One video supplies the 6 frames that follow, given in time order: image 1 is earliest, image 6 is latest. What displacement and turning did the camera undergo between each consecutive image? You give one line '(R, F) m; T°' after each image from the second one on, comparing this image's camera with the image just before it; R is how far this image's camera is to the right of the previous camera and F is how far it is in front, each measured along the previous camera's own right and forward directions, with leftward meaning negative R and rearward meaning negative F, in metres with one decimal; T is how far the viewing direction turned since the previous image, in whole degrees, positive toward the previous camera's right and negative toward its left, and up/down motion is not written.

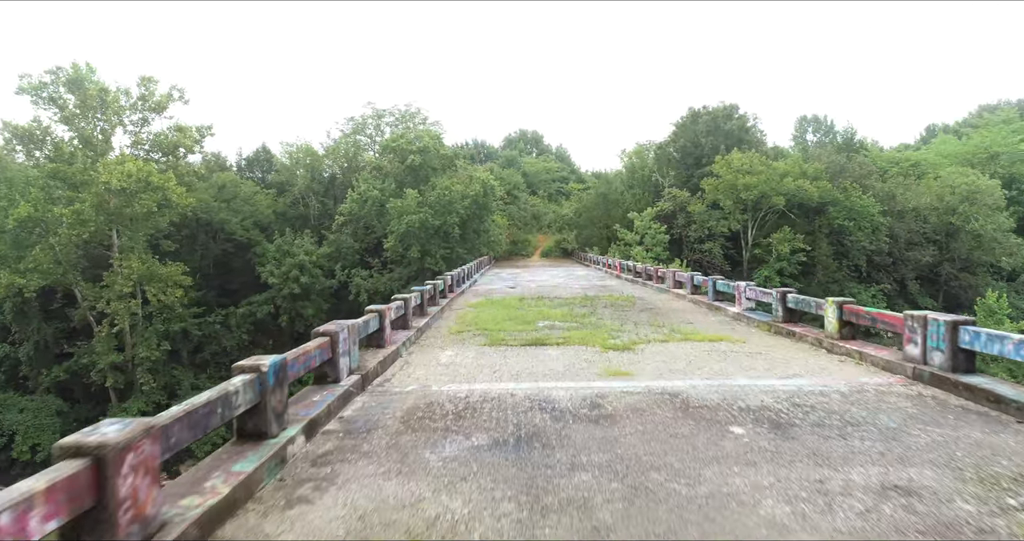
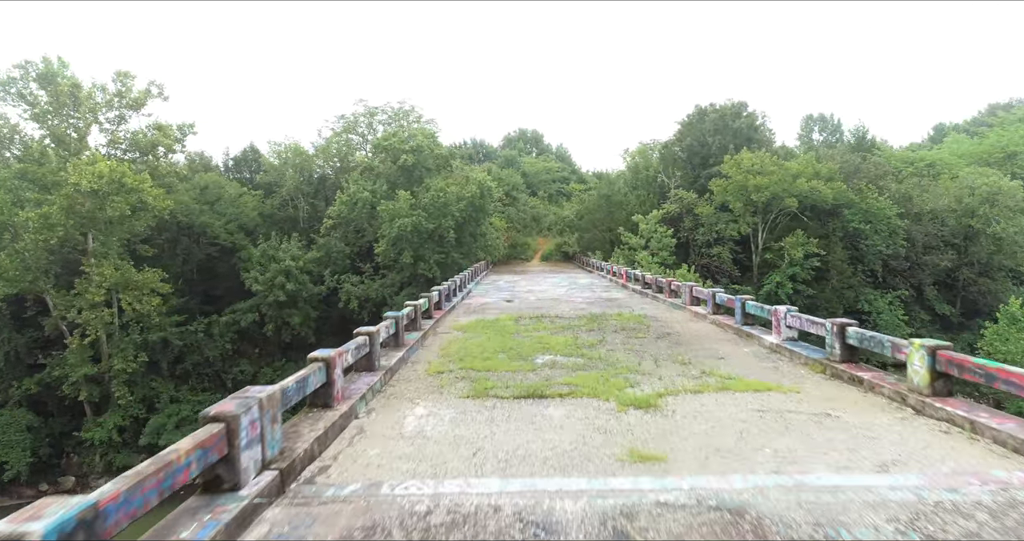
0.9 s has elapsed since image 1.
(+0.1, +1.1) m; 0°
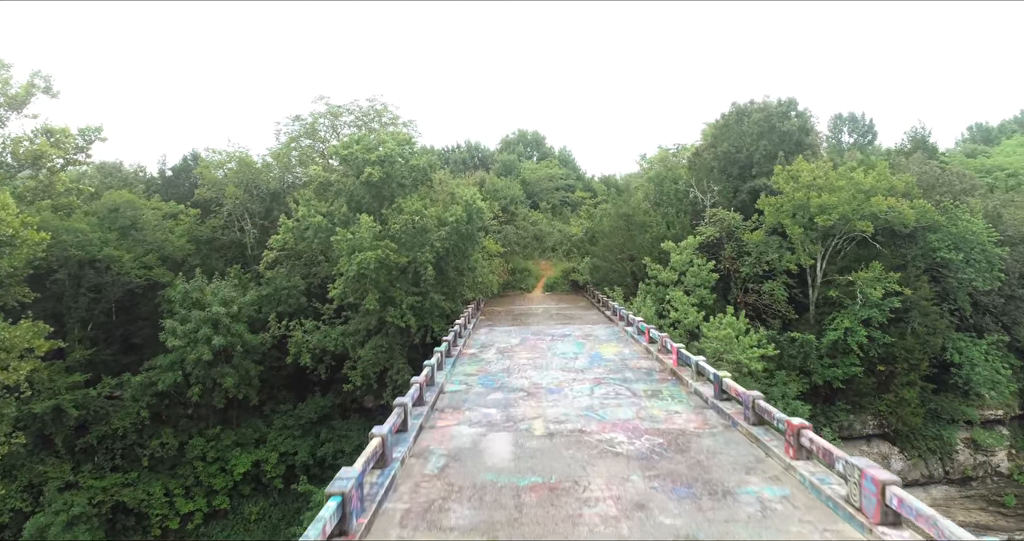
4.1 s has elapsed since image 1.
(+0.1, +4.6) m; 0°
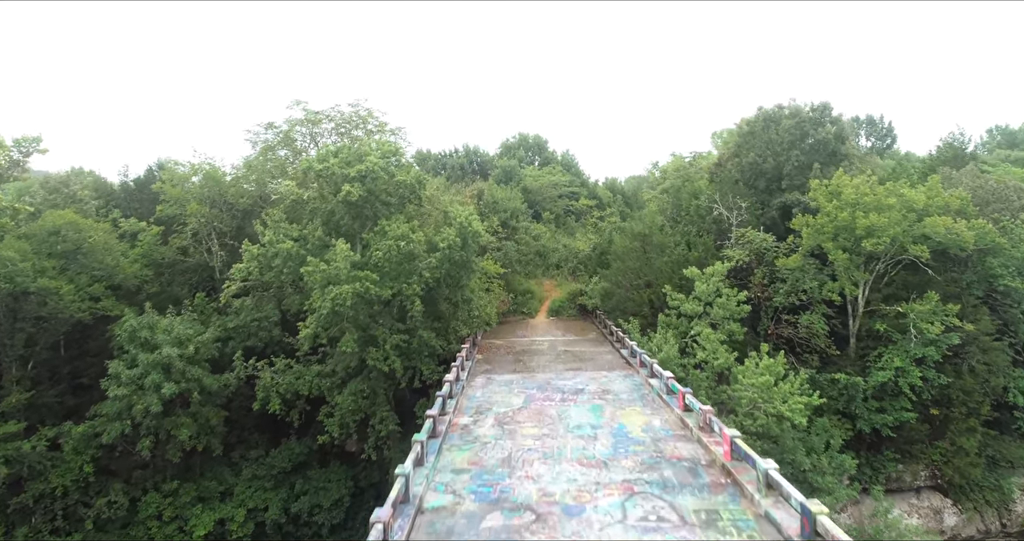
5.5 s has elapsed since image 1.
(0.0, +2.2) m; 0°
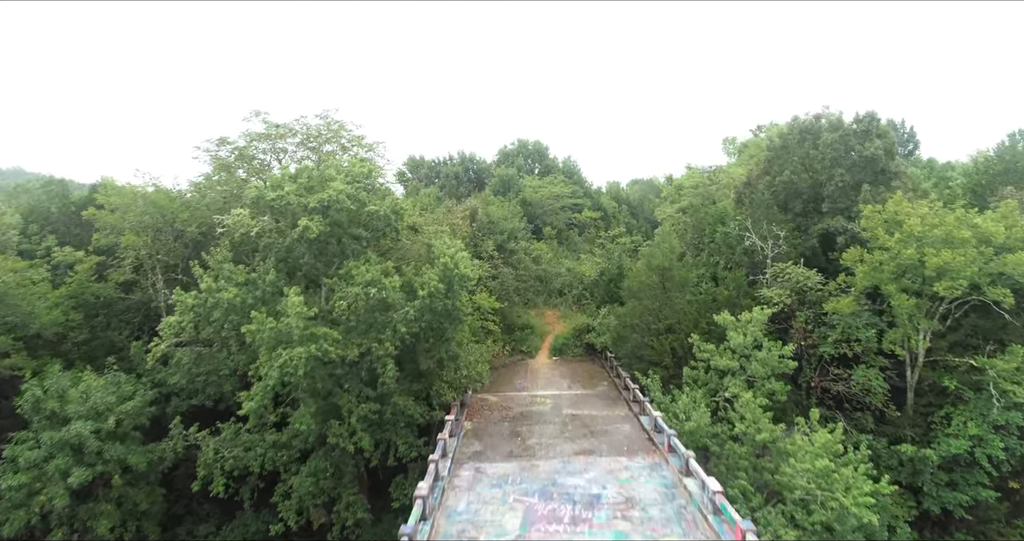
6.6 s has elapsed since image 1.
(+0.1, +2.5) m; 0°
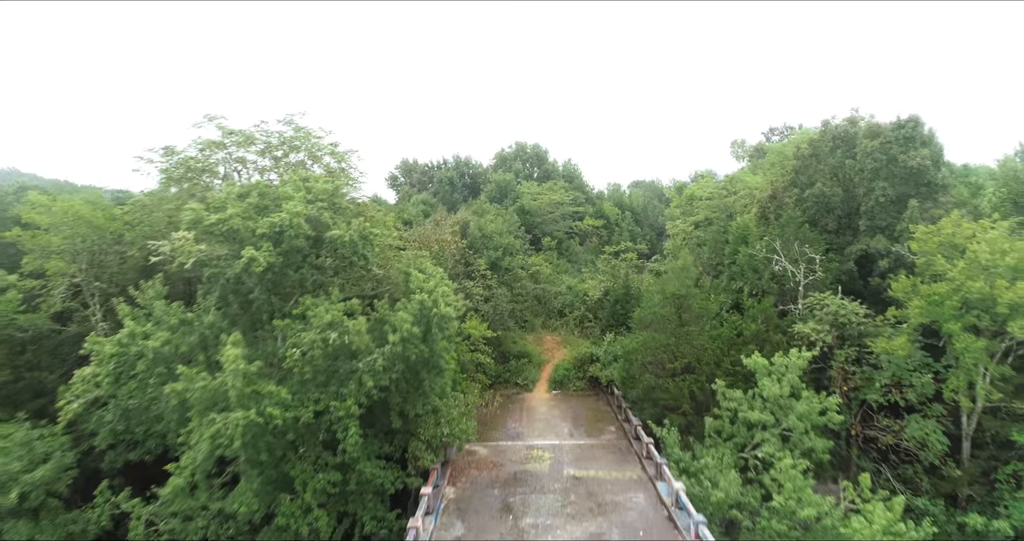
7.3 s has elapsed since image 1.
(+0.2, +1.9) m; 0°
